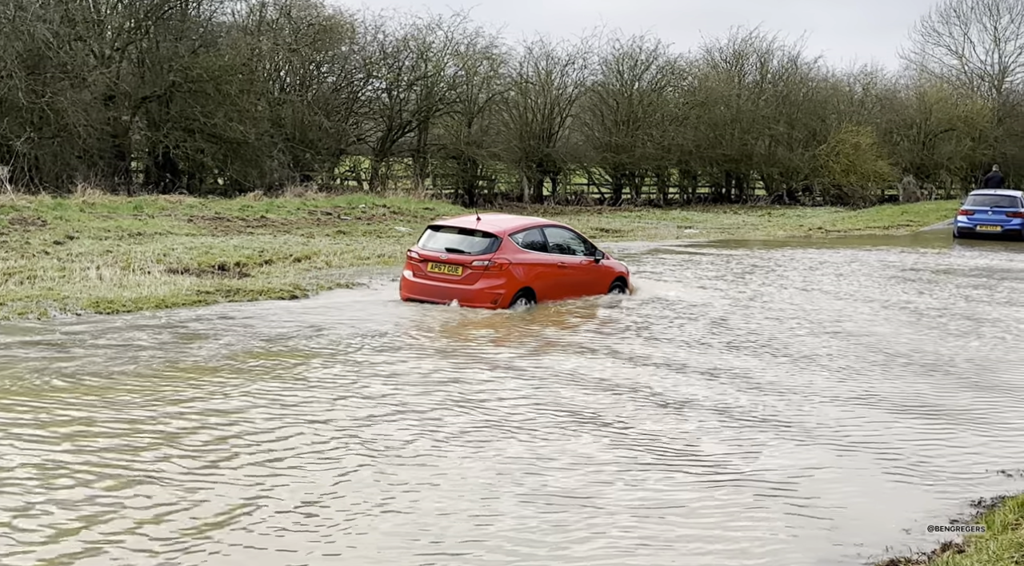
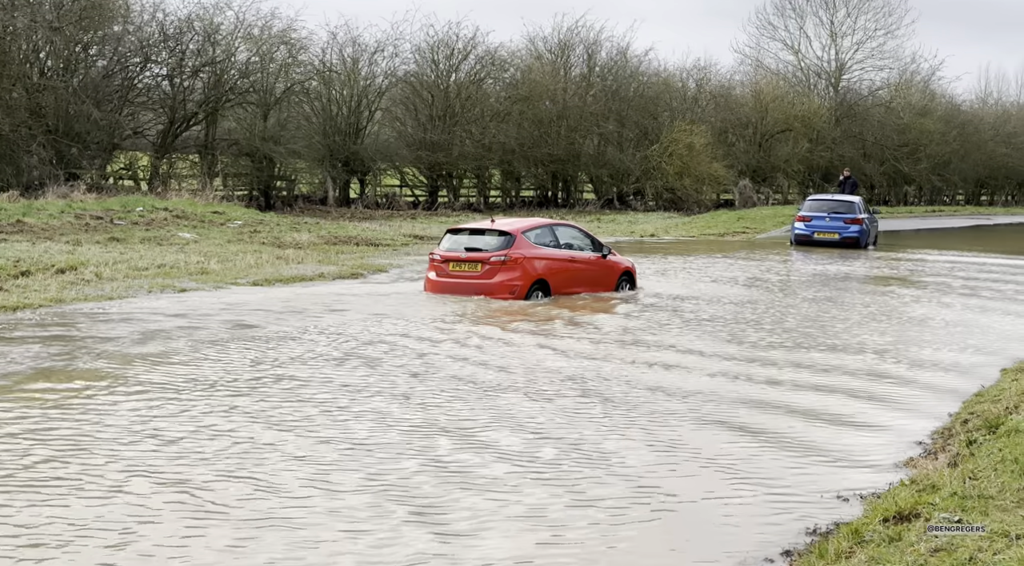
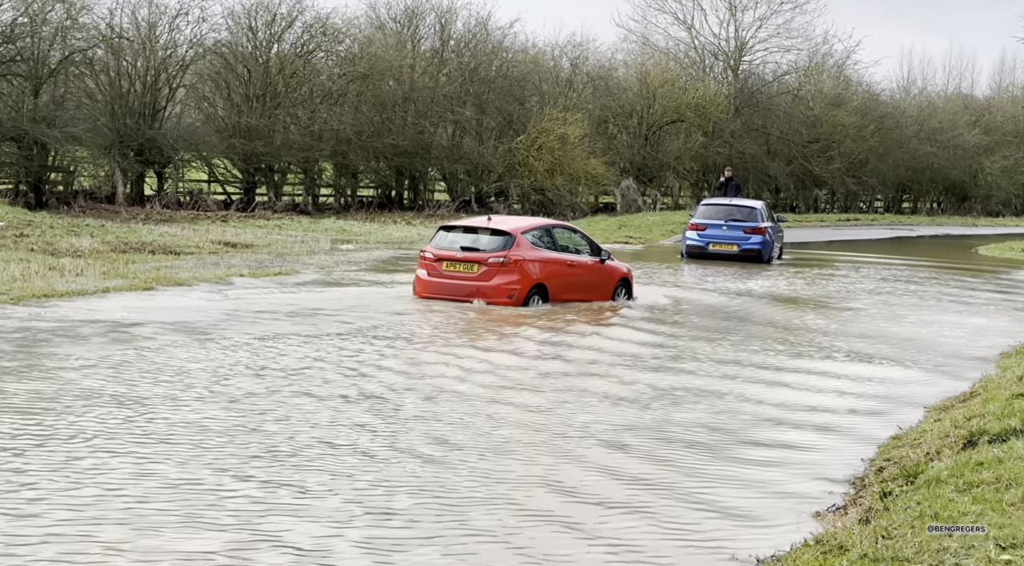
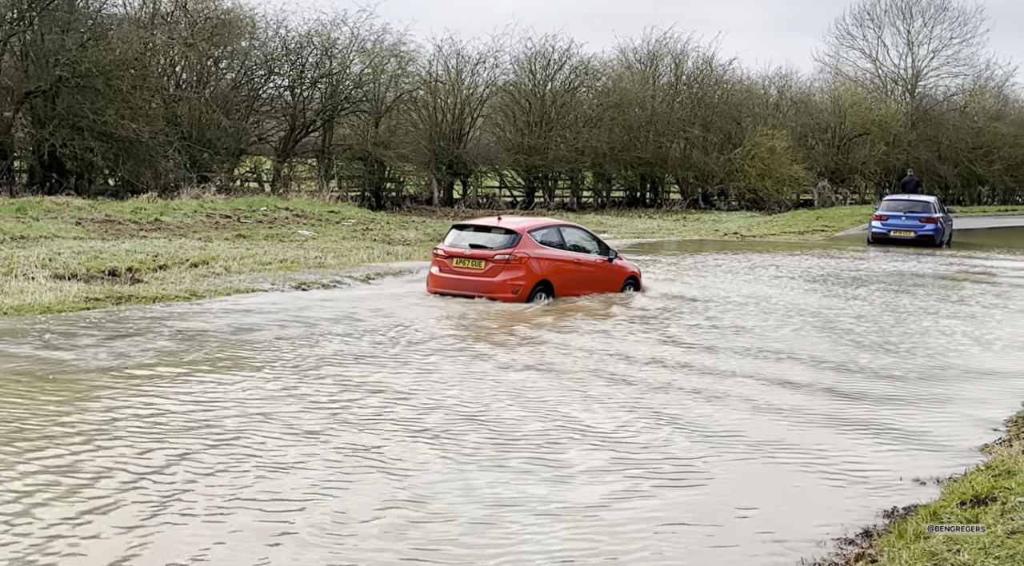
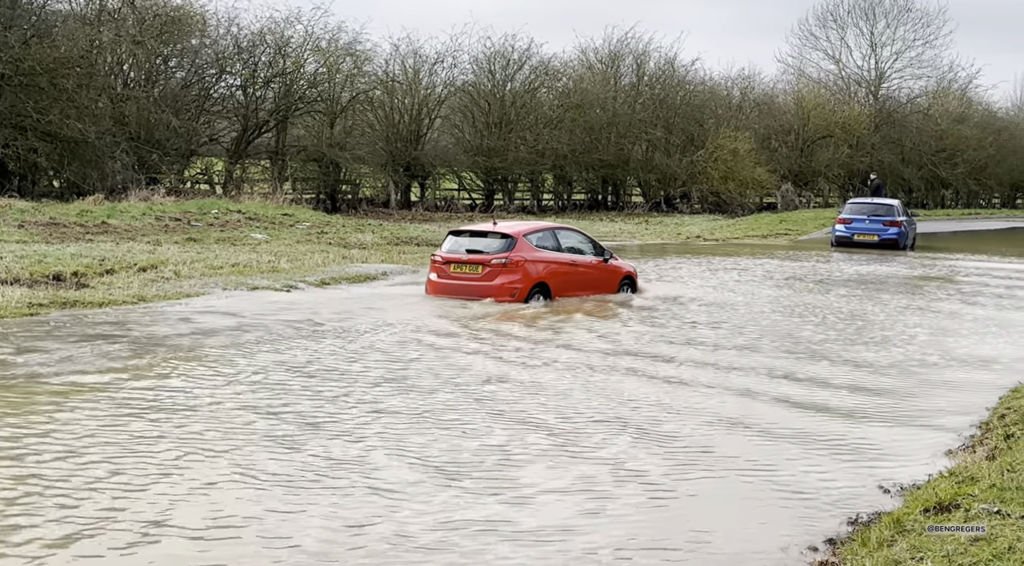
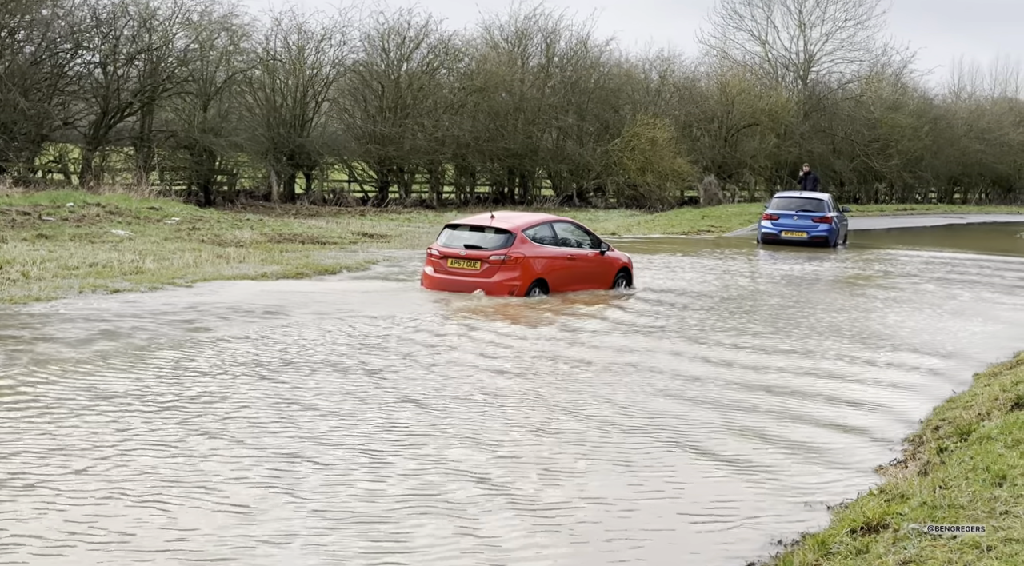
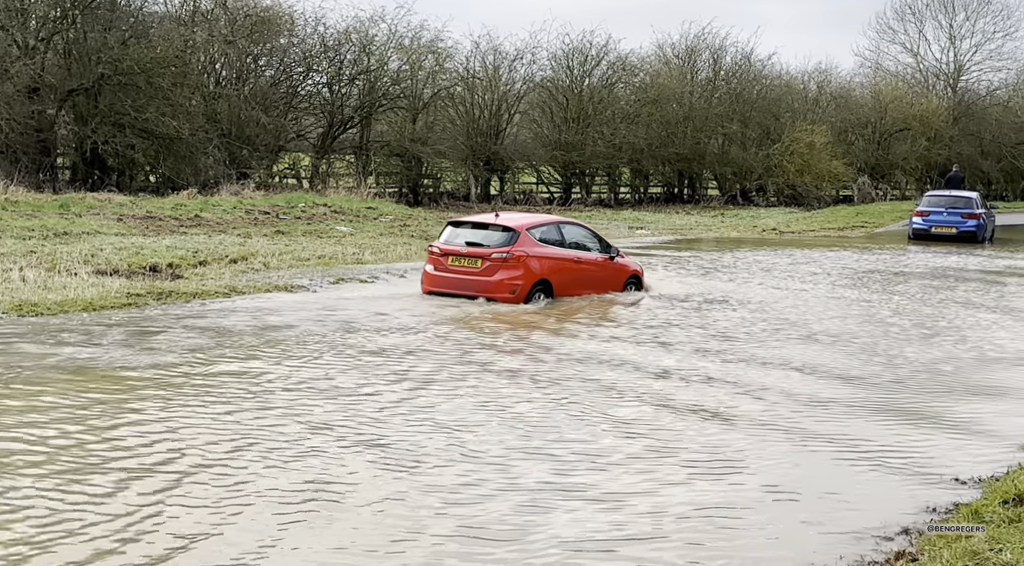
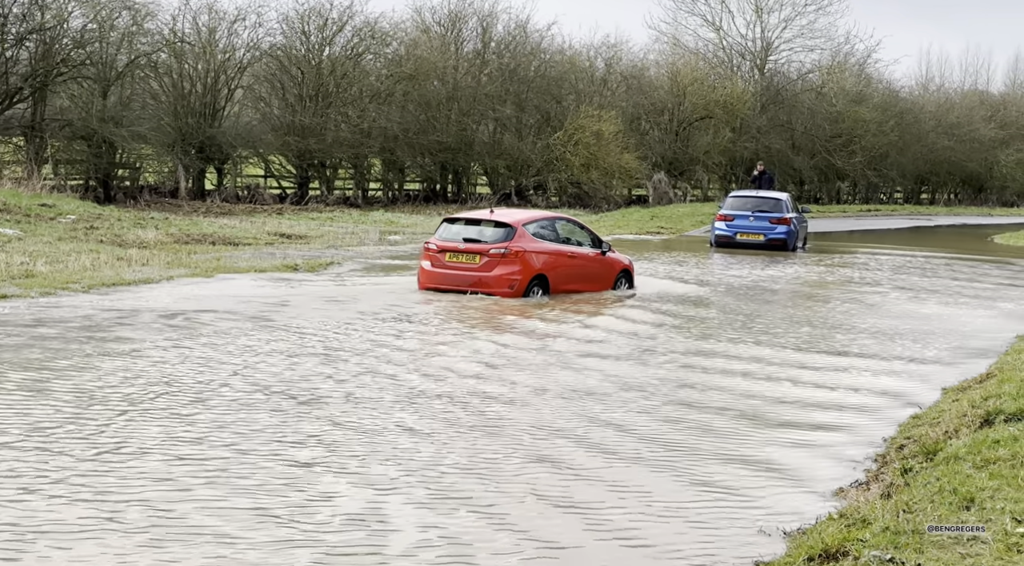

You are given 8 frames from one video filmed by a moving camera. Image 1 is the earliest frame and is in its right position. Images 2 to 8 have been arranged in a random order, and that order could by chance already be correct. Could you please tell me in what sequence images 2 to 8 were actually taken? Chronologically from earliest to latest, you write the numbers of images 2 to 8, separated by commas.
7, 4, 5, 2, 6, 8, 3
